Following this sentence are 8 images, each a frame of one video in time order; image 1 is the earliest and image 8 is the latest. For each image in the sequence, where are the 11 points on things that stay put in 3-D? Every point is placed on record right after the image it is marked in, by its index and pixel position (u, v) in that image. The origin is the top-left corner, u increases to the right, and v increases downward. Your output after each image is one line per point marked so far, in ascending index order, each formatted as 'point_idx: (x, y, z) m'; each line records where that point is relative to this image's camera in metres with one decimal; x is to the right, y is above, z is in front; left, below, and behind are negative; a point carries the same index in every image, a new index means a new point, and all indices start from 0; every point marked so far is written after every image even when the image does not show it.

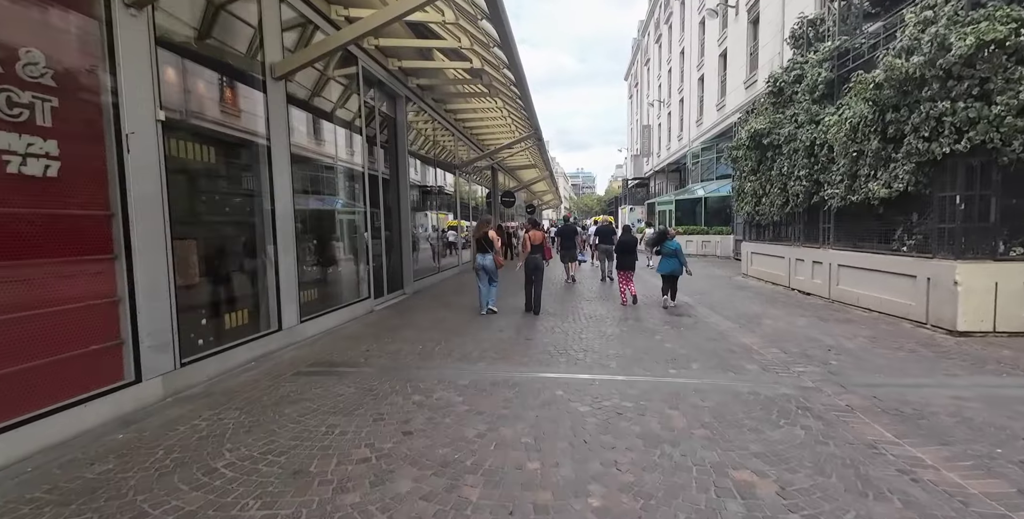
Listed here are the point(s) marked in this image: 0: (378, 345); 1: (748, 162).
0: (-1.8, -1.2, +5.9) m
1: (+6.0, +2.5, +11.1) m
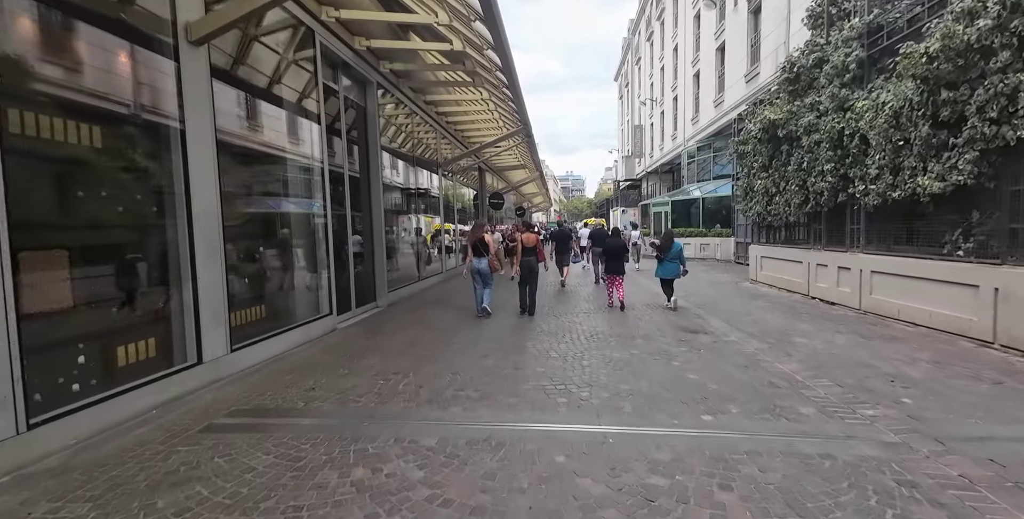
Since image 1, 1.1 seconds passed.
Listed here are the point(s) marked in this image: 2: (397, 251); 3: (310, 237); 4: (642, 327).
0: (-2.0, -1.3, +4.6) m
1: (+5.7, +2.4, +10.1) m
2: (-2.9, +0.2, +10.7) m
3: (-3.3, +0.4, +7.1) m
4: (+2.0, -1.1, +6.9) m
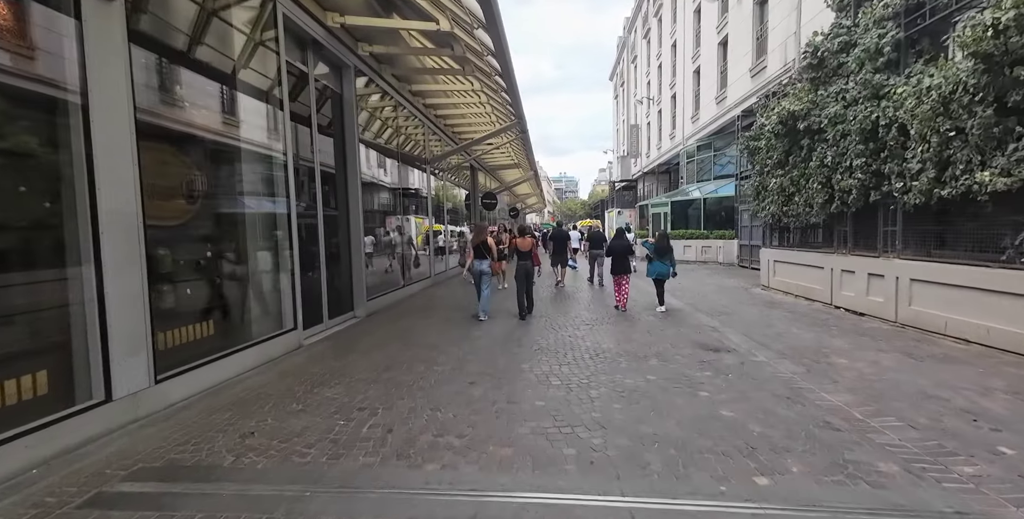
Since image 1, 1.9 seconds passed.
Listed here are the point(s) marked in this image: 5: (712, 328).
0: (-2.0, -1.4, +3.7) m
1: (+5.6, +2.3, +9.3) m
2: (-3.0, +0.1, +9.8) m
3: (-3.4, +0.3, +6.2) m
4: (+2.0, -1.1, +6.0) m
5: (+3.1, -1.1, +6.9) m
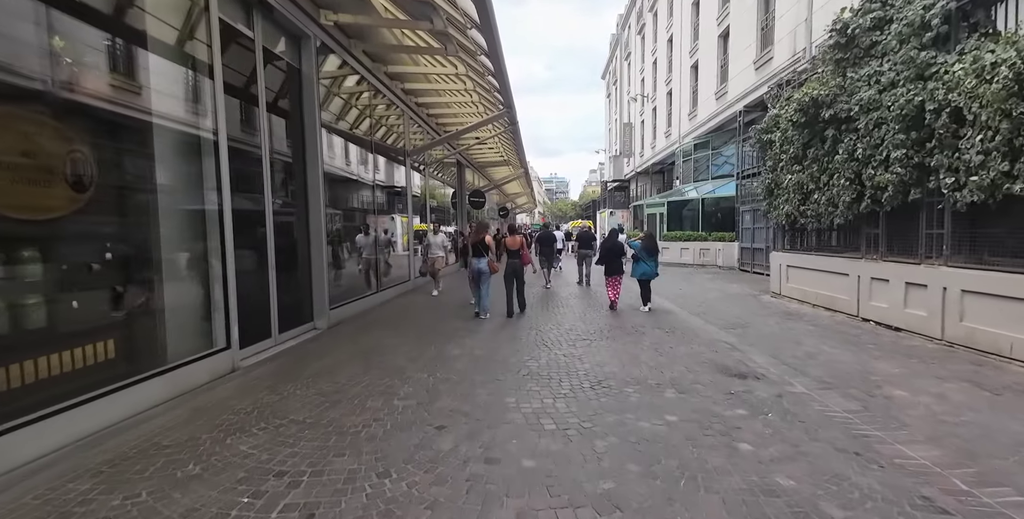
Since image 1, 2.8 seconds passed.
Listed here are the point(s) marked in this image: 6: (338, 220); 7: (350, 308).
0: (-2.1, -1.4, +2.6) m
1: (+5.3, +2.2, +8.4) m
2: (-3.3, +0.1, +8.6) m
3: (-3.6, +0.2, +5.0) m
4: (+1.8, -1.2, +5.0) m
5: (+2.9, -1.2, +5.9) m
6: (-3.4, +0.8, +8.5) m
7: (-3.1, -0.9, +8.4) m
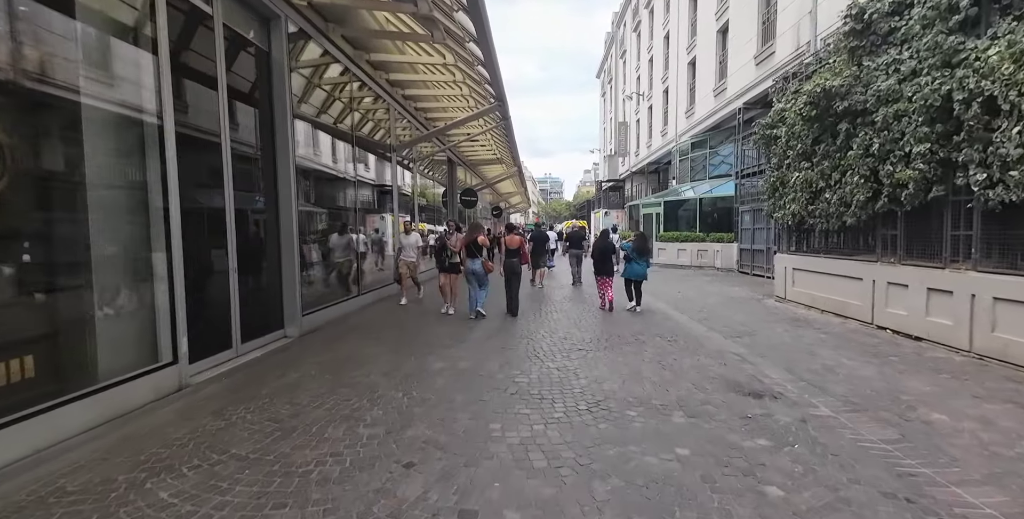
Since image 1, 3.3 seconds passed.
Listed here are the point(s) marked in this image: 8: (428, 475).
0: (-2.3, -1.4, +2.0) m
1: (+5.2, +2.1, +7.9) m
2: (-3.5, +0.1, +8.0) m
3: (-3.7, +0.2, +4.4) m
4: (+1.6, -1.3, +4.5) m
5: (+2.8, -1.2, +5.4) m
6: (-3.5, +0.7, +7.8) m
7: (-3.3, -1.0, +7.8) m
8: (-0.5, -1.4, +2.8) m
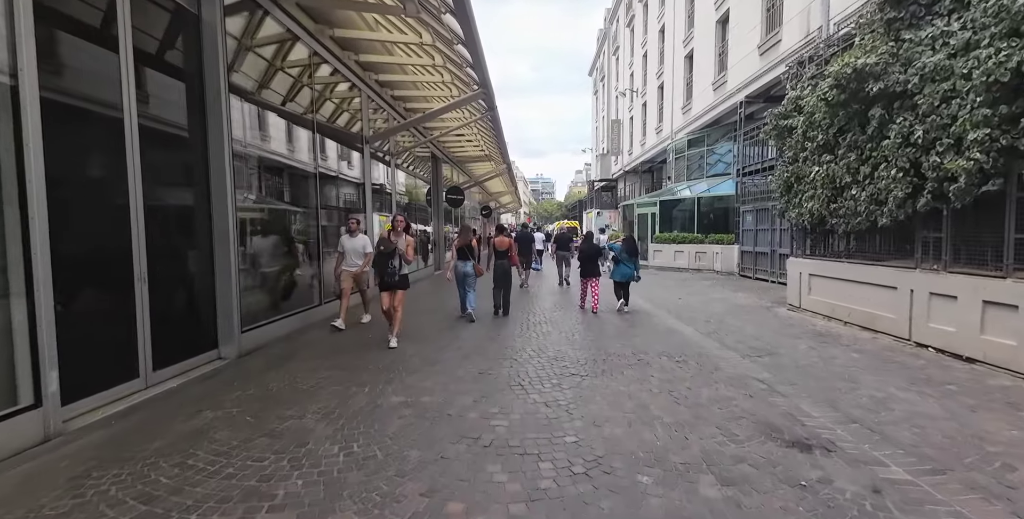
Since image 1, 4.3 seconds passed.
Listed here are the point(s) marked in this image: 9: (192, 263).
0: (-2.4, -1.5, +1.0) m
1: (+4.9, +2.0, +7.0) m
2: (-3.7, 0.0, +7.0) m
3: (-3.9, +0.2, +3.3) m
4: (+1.4, -1.3, +3.5) m
5: (+2.6, -1.3, +4.4) m
6: (-3.8, +0.7, +6.8) m
7: (-3.5, -1.0, +6.7) m
8: (-0.7, -1.4, +1.8) m
9: (-3.7, 0.0, +5.2) m
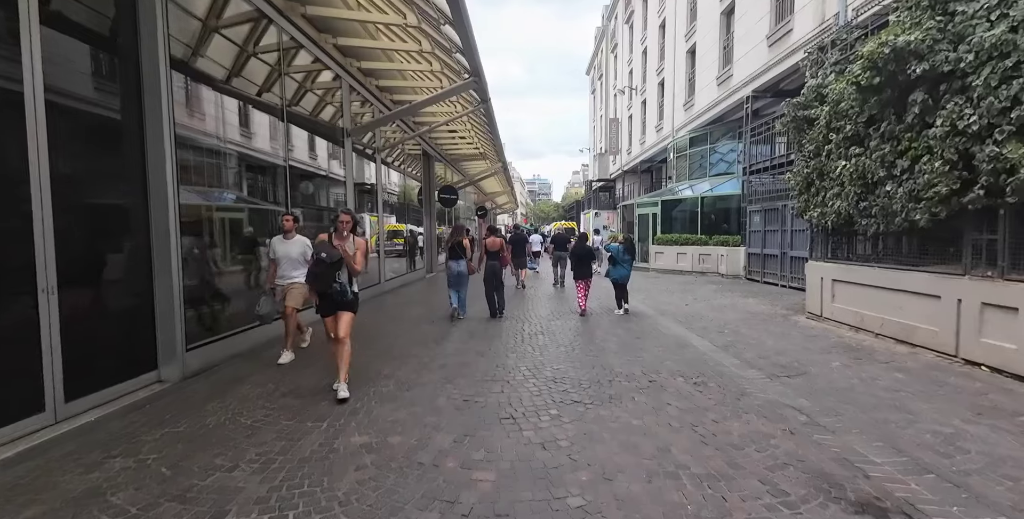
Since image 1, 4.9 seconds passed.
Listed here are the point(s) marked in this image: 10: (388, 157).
0: (-2.5, -1.5, +0.2) m
1: (+4.8, +2.0, +6.3) m
2: (-3.8, -0.1, +6.2) m
3: (-4.0, +0.1, +2.6) m
4: (+1.3, -1.4, +2.8) m
5: (+2.5, -1.3, +3.7) m
6: (-3.9, +0.6, +6.0) m
7: (-3.6, -1.1, +5.9) m
8: (-0.8, -1.5, +1.0) m
9: (-3.8, -0.1, +4.4) m
10: (-3.9, +3.2, +13.9) m
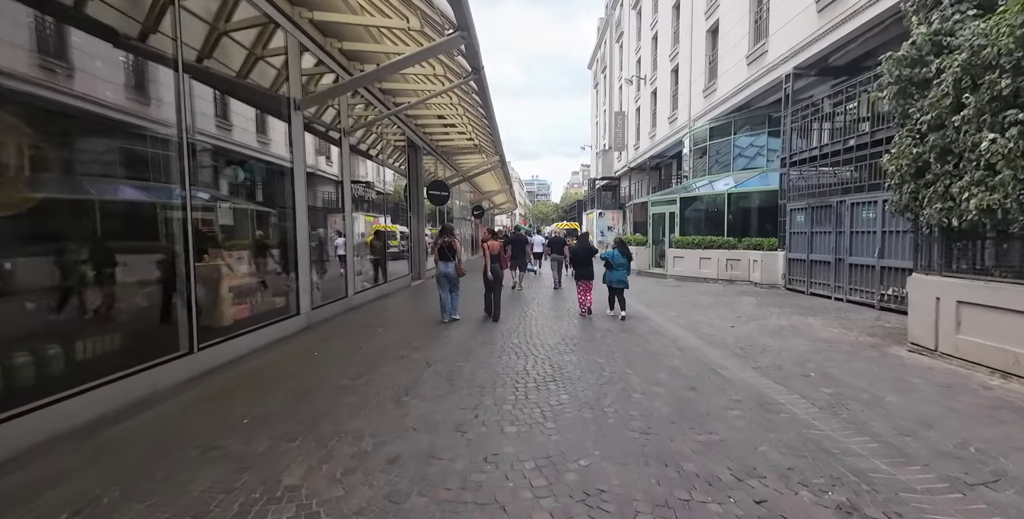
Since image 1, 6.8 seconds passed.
0: (-2.5, -1.7, -1.8) m
1: (+4.8, +1.8, +4.3) m
2: (-3.8, -0.2, +4.2) m
3: (-4.0, 0.0, +0.6) m
4: (+1.3, -1.5, +0.8) m
5: (+2.5, -1.5, +1.7) m
6: (-3.9, +0.5, +4.0) m
7: (-3.7, -1.2, +3.9) m
8: (-0.8, -1.6, -1.0) m
9: (-3.8, -0.2, +2.4) m
10: (-4.0, +3.0, +11.9) m
